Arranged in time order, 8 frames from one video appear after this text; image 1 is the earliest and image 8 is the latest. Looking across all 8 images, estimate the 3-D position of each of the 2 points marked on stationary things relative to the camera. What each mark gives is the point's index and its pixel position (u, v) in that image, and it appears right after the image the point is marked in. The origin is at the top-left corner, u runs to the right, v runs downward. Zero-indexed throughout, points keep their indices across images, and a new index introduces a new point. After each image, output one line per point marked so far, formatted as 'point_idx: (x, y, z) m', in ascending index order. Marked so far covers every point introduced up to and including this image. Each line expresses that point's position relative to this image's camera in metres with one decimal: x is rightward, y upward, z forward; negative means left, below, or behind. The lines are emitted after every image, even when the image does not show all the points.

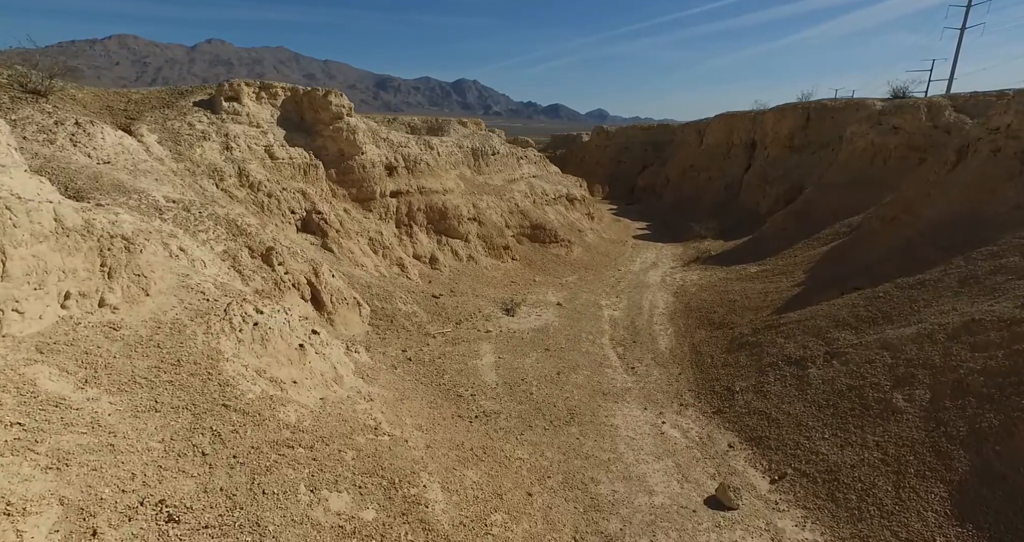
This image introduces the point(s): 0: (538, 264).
0: (+0.8, +0.2, +19.0) m
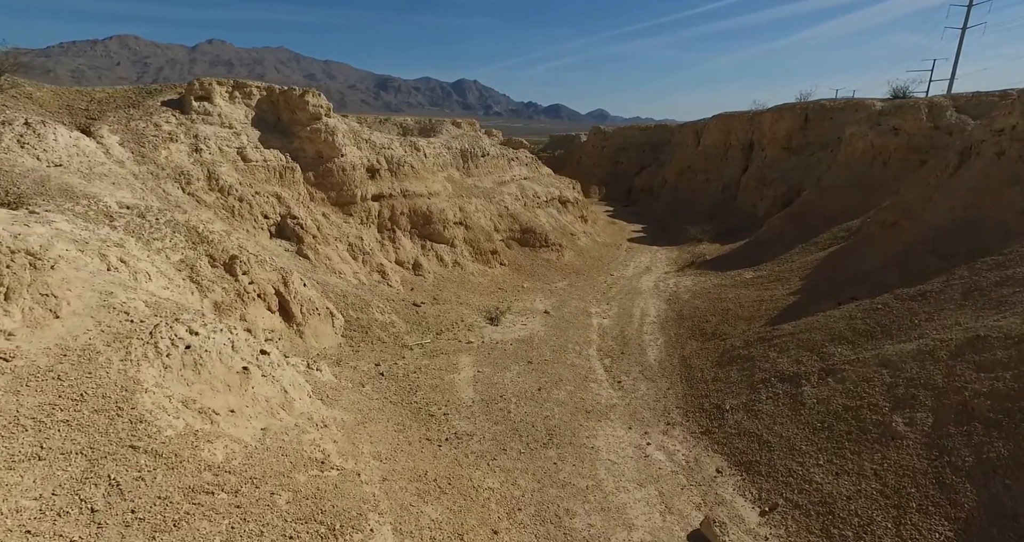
0: (+0.4, 0.0, +18.4) m
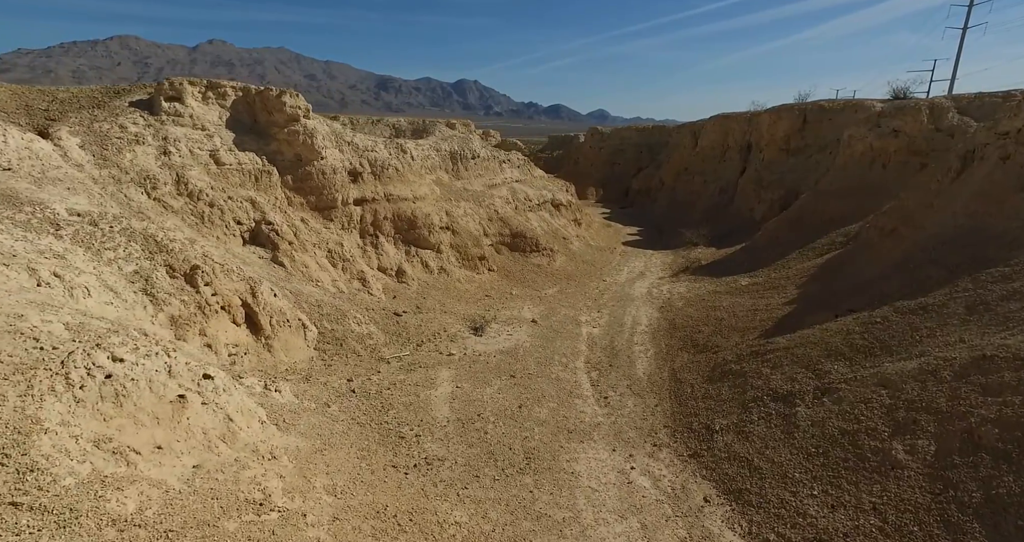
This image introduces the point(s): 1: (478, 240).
0: (+0.1, -0.2, +17.9) m
1: (-1.0, +0.9, +17.6) m
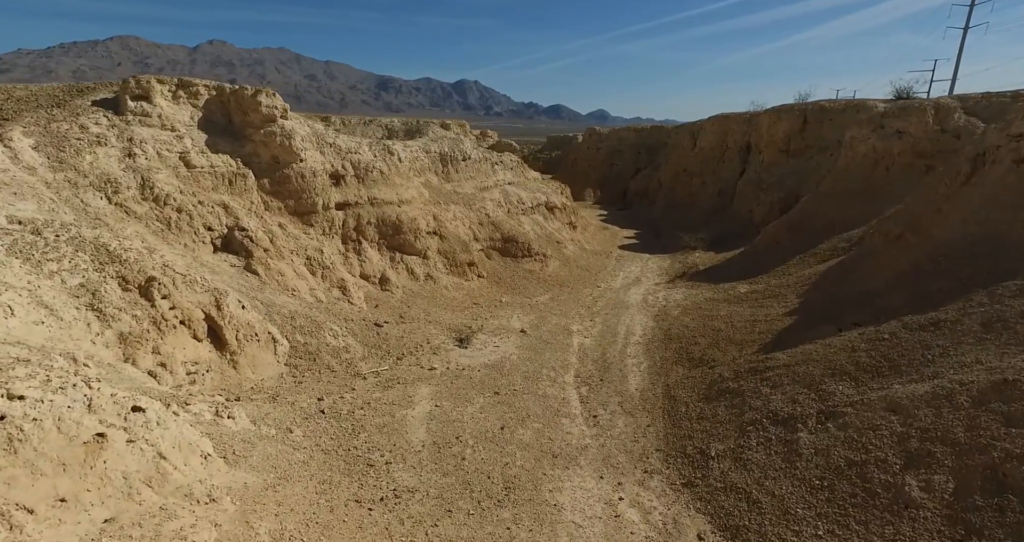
0: (-0.2, -0.3, +17.3) m
1: (-1.3, +0.7, +17.0) m
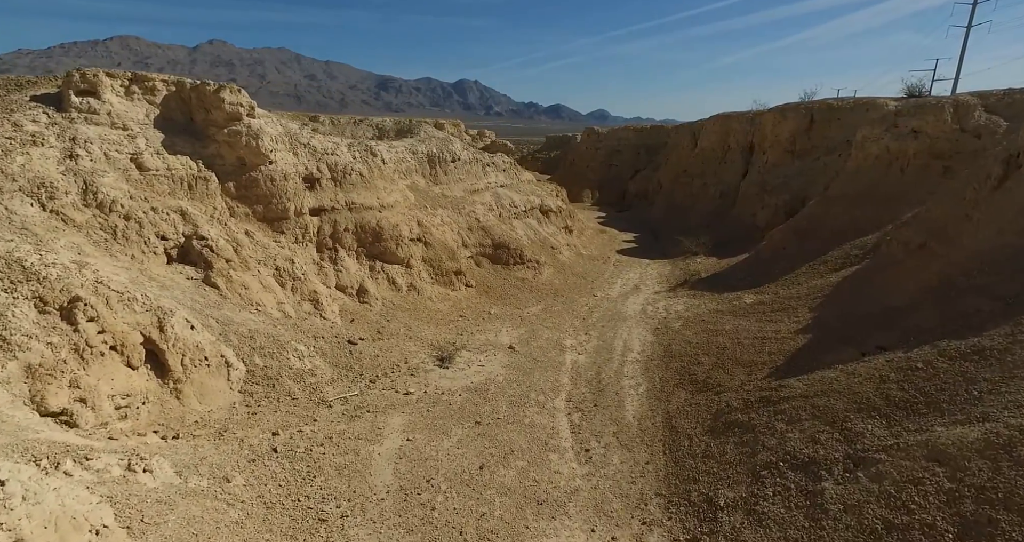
0: (-0.4, -0.6, +16.2) m
1: (-1.6, +0.5, +15.9) m
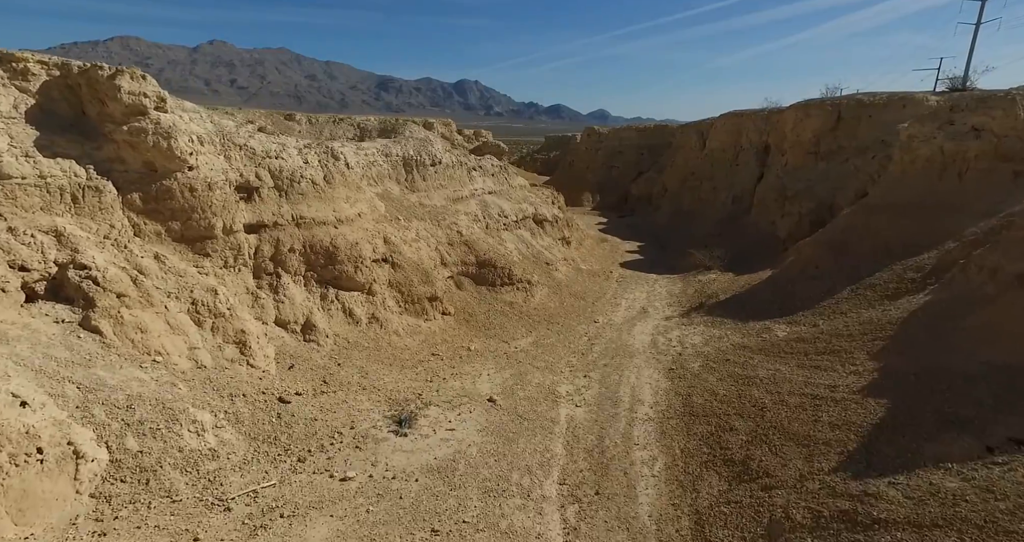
0: (-0.7, -1.1, +13.6) m
1: (-1.9, -0.1, +13.4) m
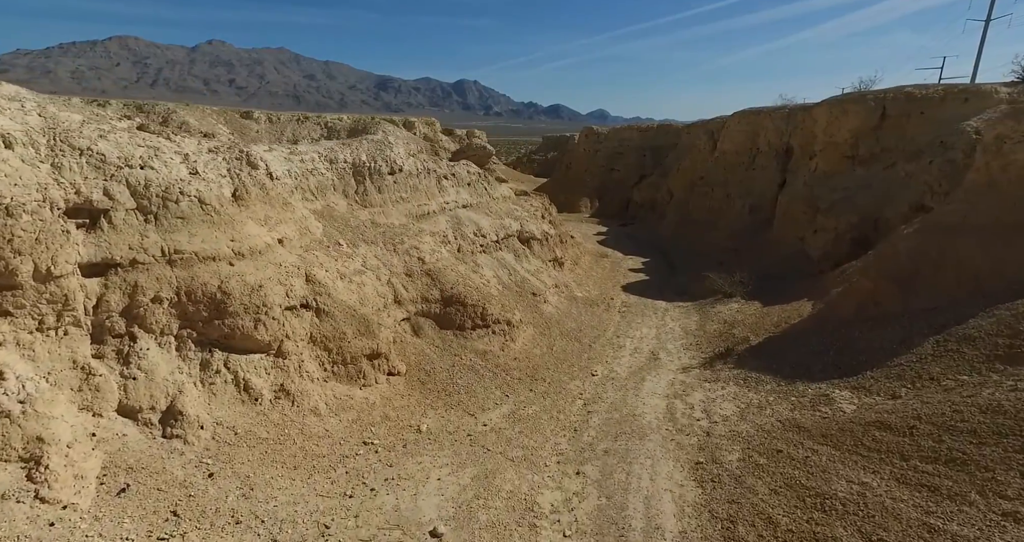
0: (-1.3, -1.9, +10.2) m
1: (-2.4, -0.9, +9.9) m
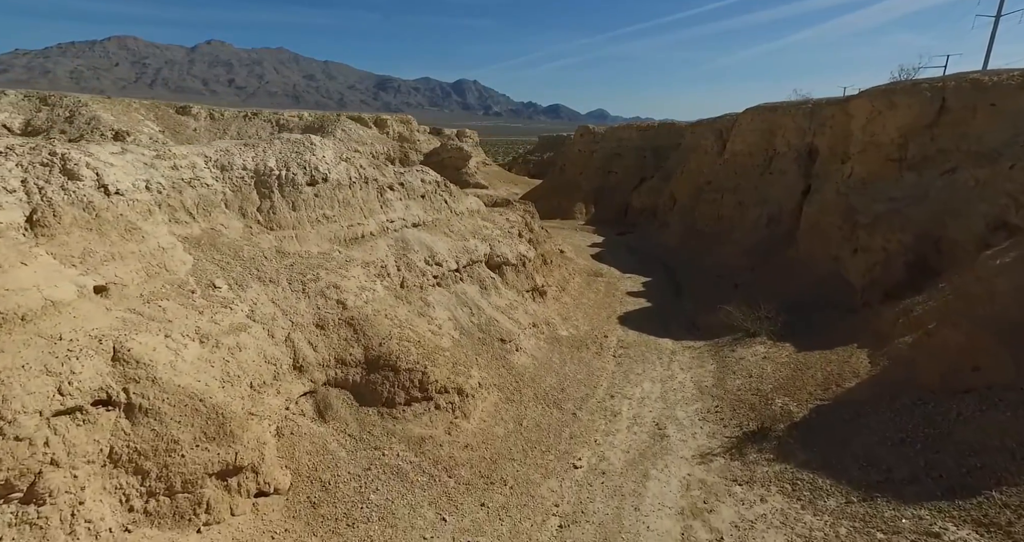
0: (-2.0, -2.7, +6.6) m
1: (-3.1, -1.6, +6.3) m
